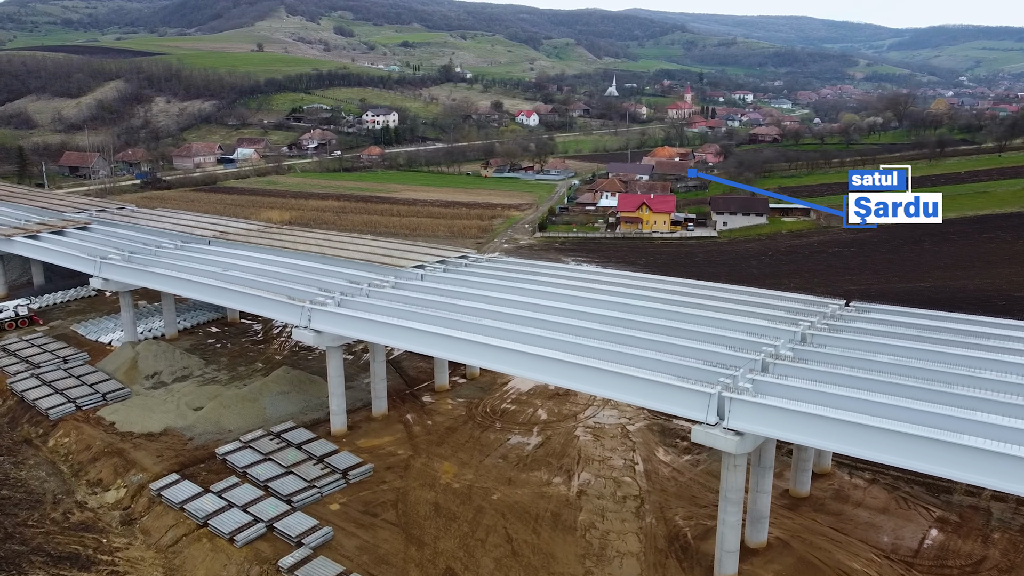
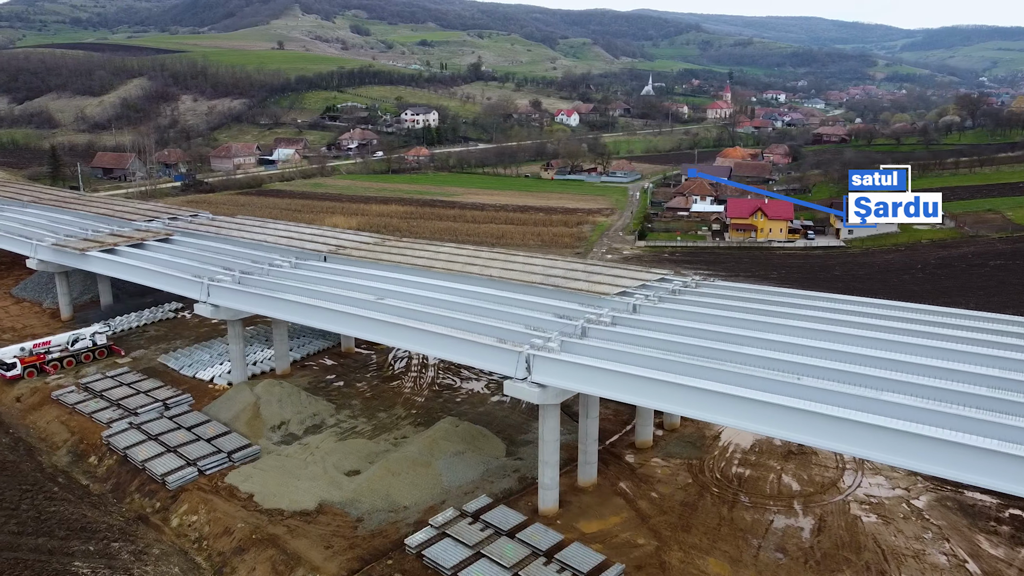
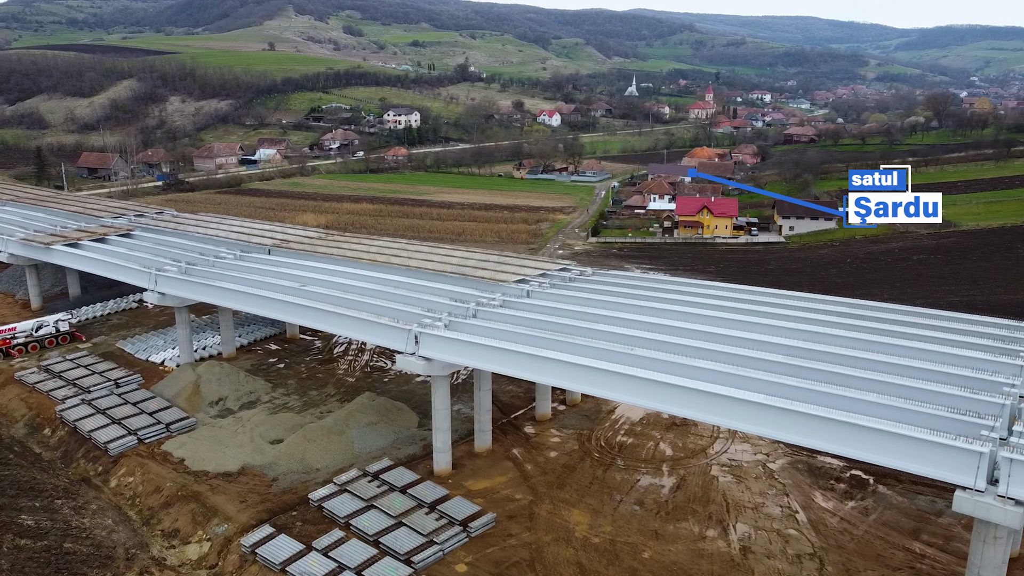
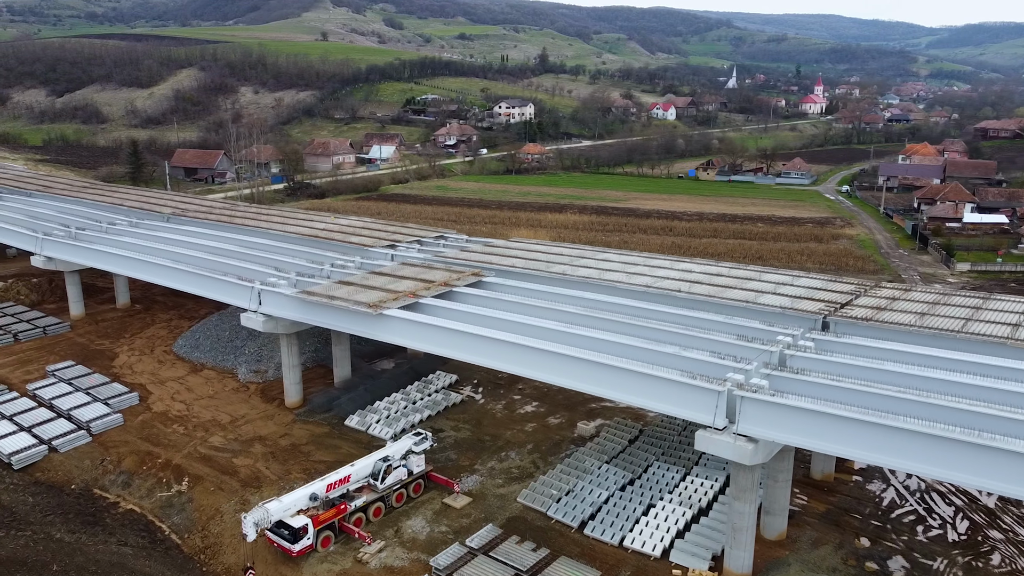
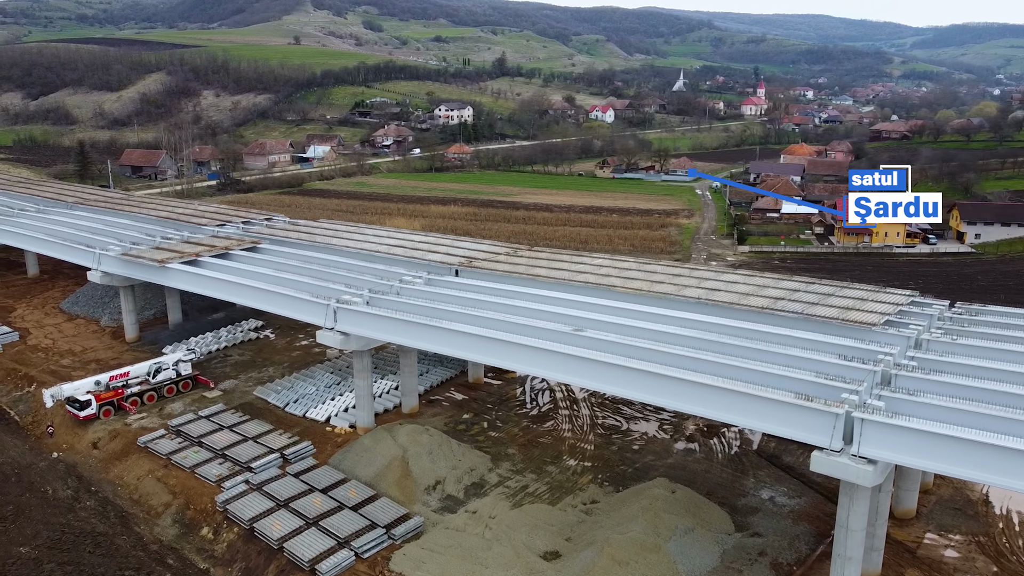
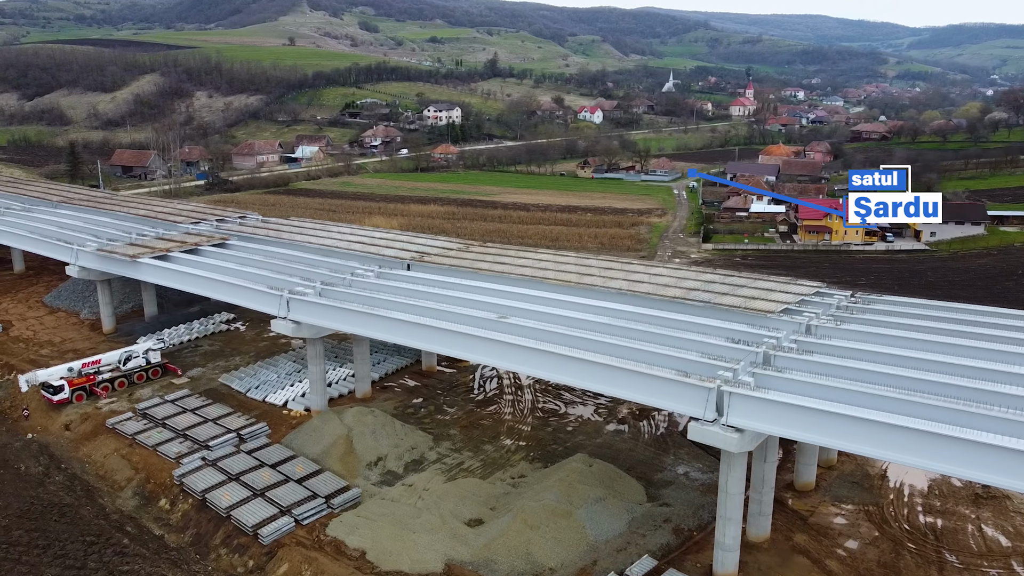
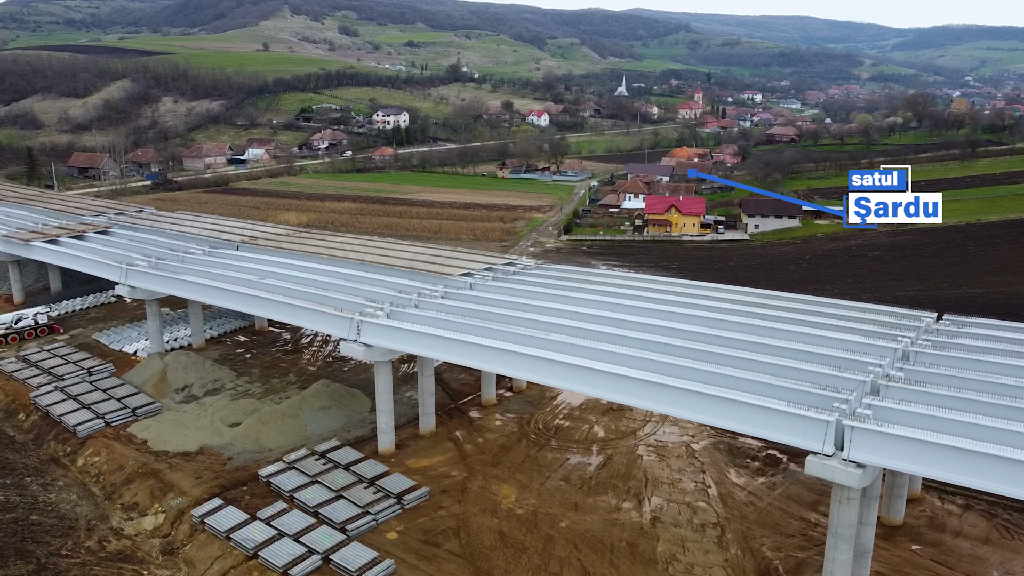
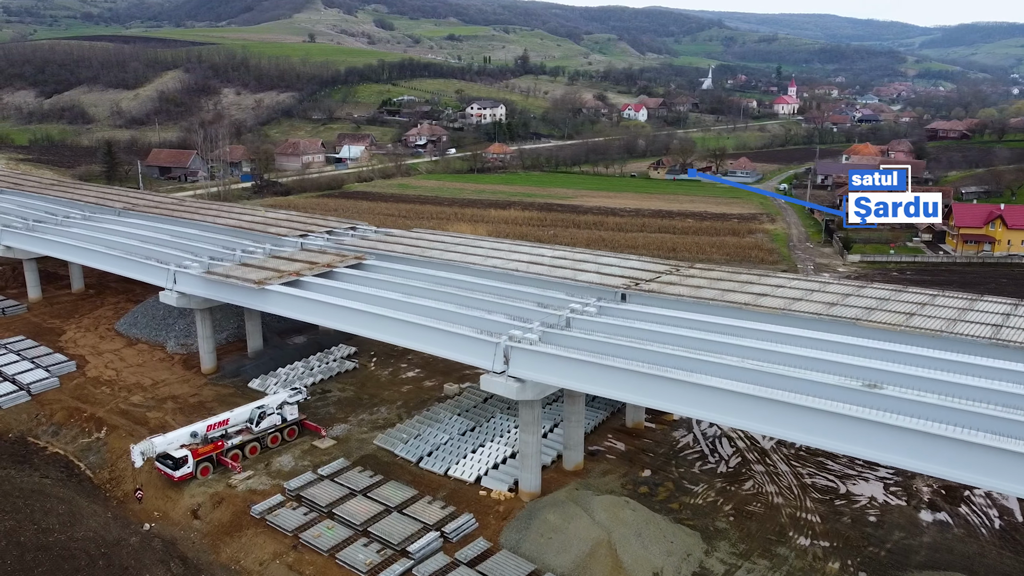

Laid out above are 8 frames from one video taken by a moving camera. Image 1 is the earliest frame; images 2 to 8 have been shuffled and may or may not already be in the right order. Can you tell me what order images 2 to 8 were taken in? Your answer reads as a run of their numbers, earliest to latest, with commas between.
7, 3, 2, 6, 5, 8, 4
